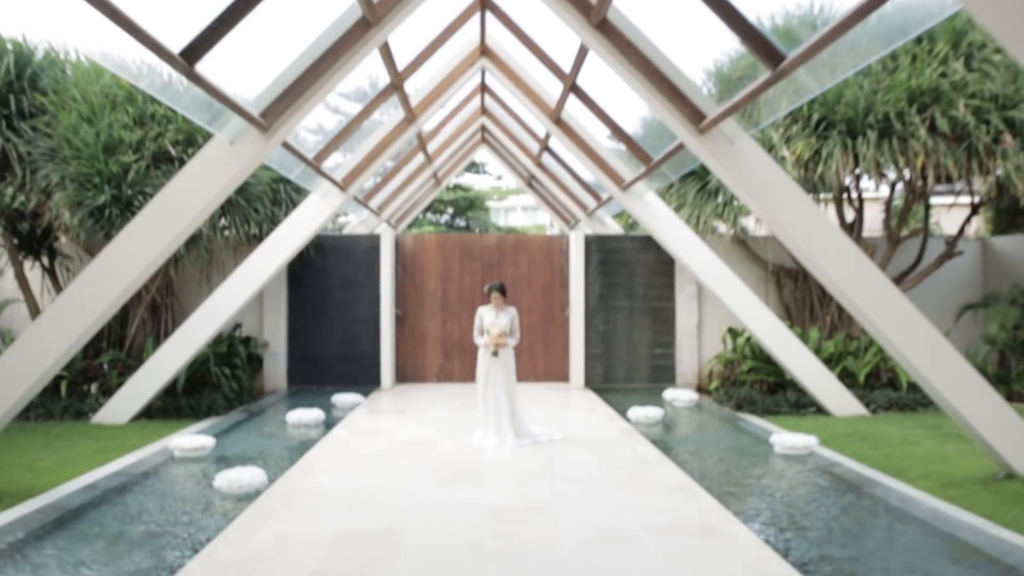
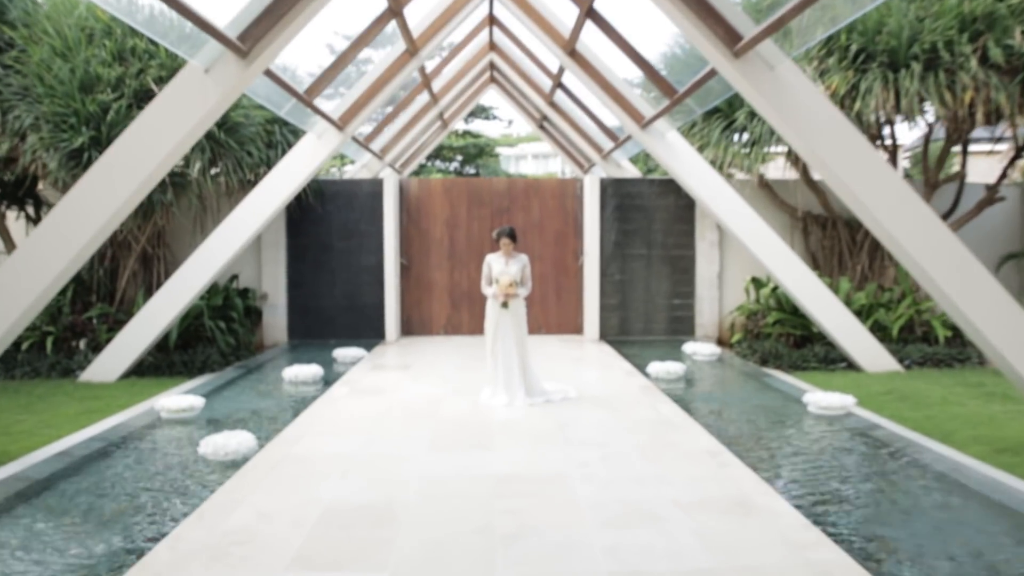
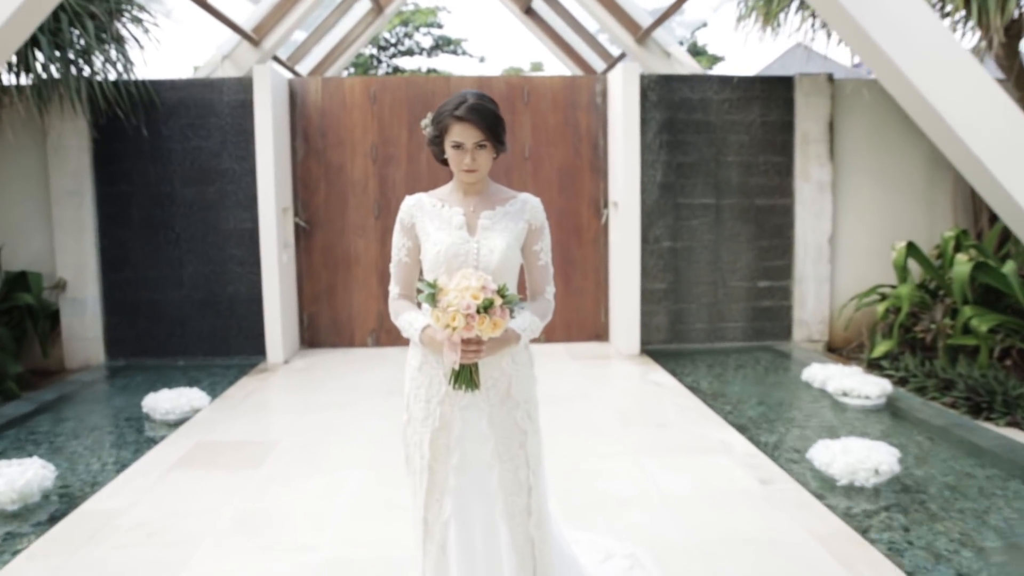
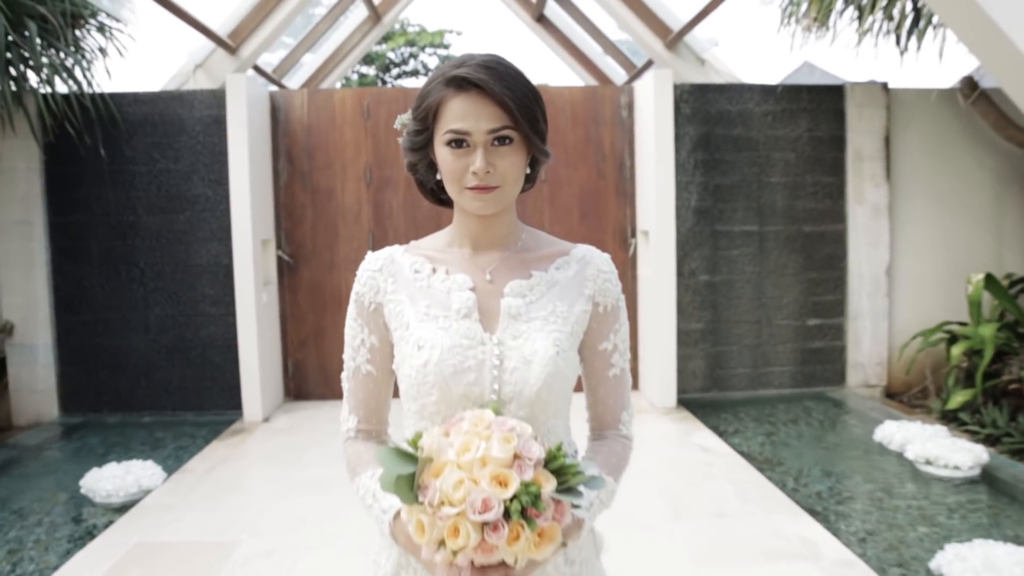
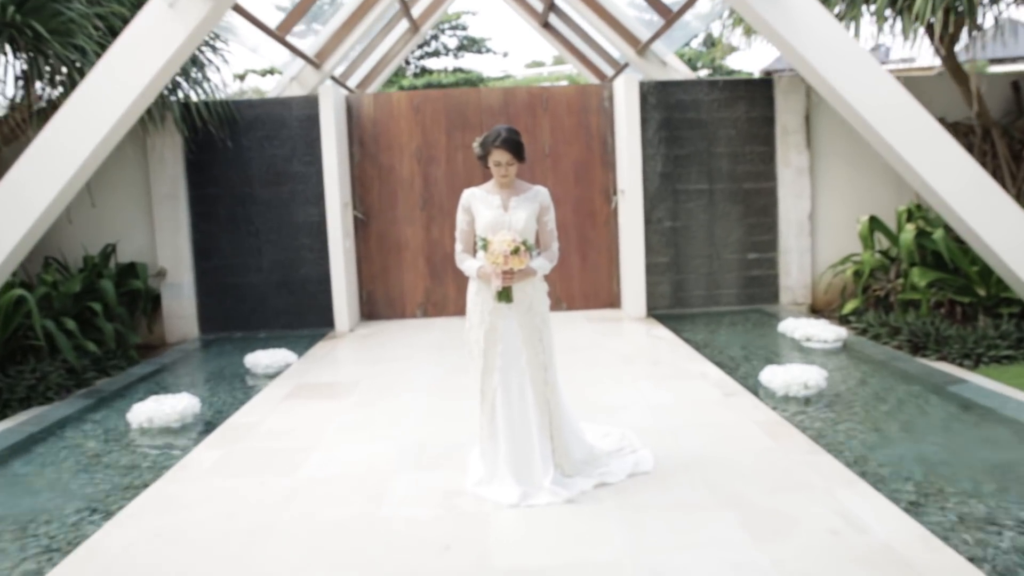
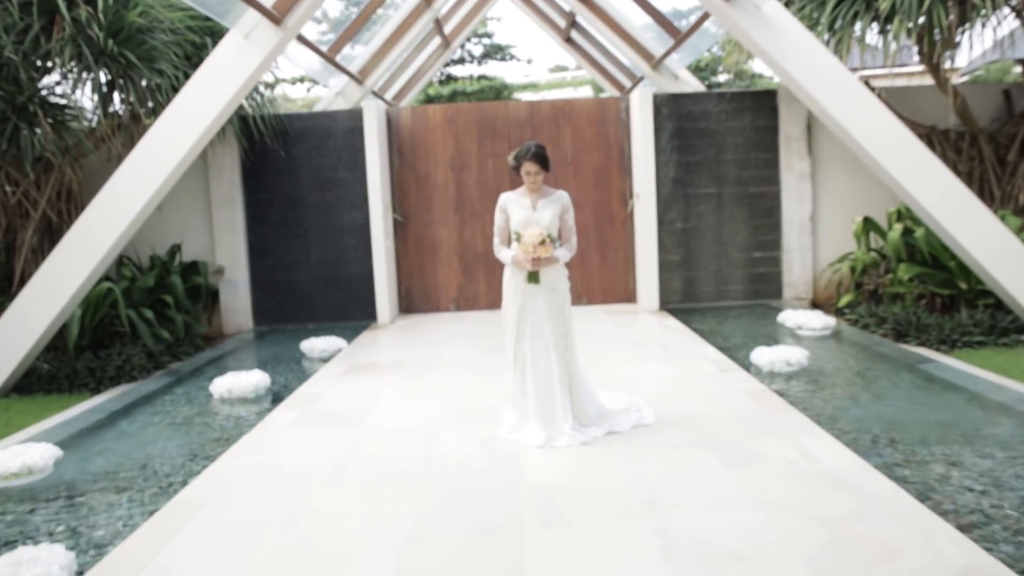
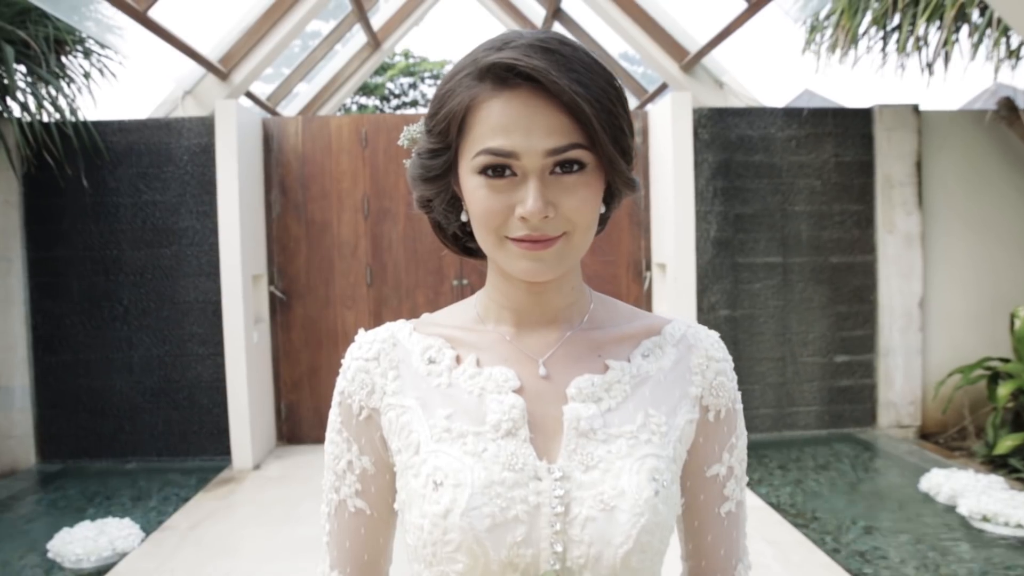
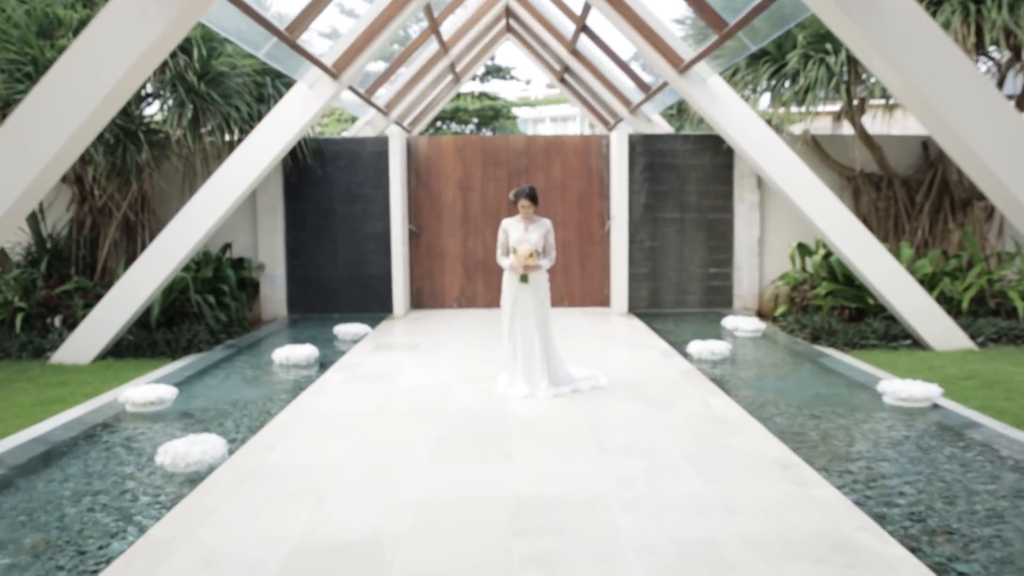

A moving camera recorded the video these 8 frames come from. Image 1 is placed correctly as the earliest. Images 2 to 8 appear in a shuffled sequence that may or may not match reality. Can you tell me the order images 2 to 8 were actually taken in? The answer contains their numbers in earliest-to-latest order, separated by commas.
2, 8, 6, 5, 3, 4, 7
